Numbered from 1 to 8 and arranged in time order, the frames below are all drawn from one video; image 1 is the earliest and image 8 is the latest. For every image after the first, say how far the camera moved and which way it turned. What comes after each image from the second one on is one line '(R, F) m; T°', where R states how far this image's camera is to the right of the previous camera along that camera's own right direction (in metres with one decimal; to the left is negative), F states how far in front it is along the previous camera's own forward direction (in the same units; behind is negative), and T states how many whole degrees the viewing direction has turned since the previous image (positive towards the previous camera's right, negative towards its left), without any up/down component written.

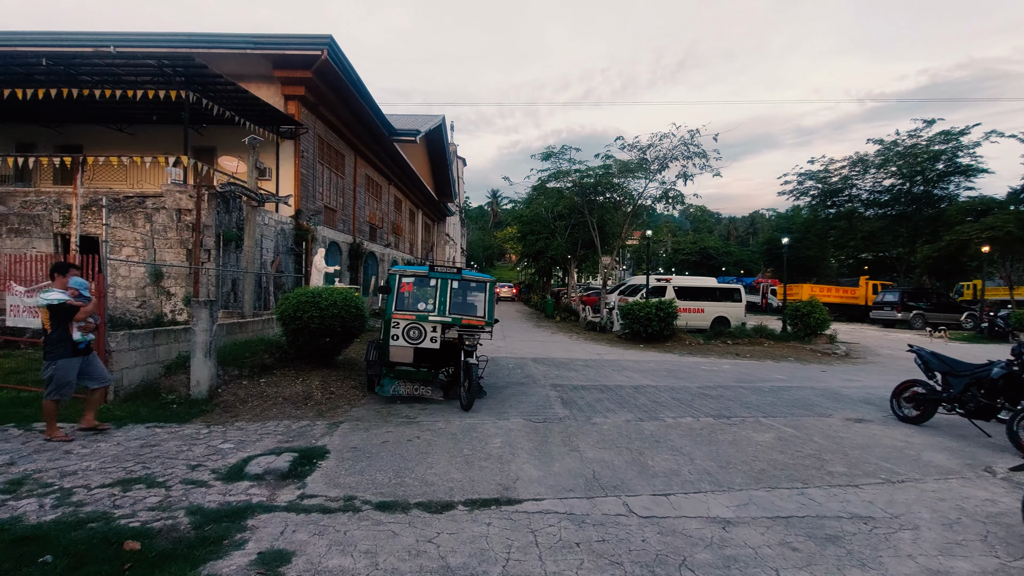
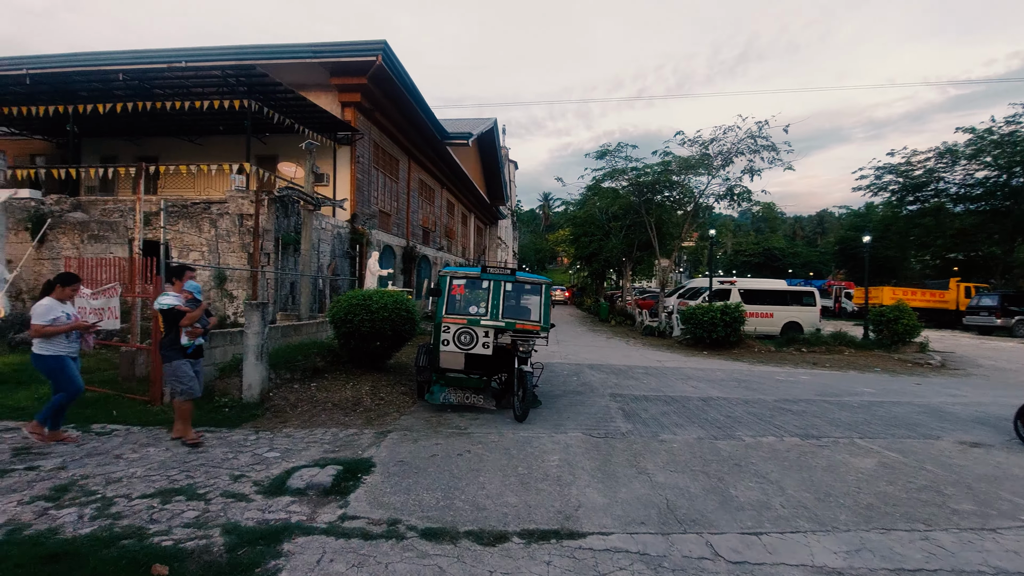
(-0.1, +0.5) m; -6°
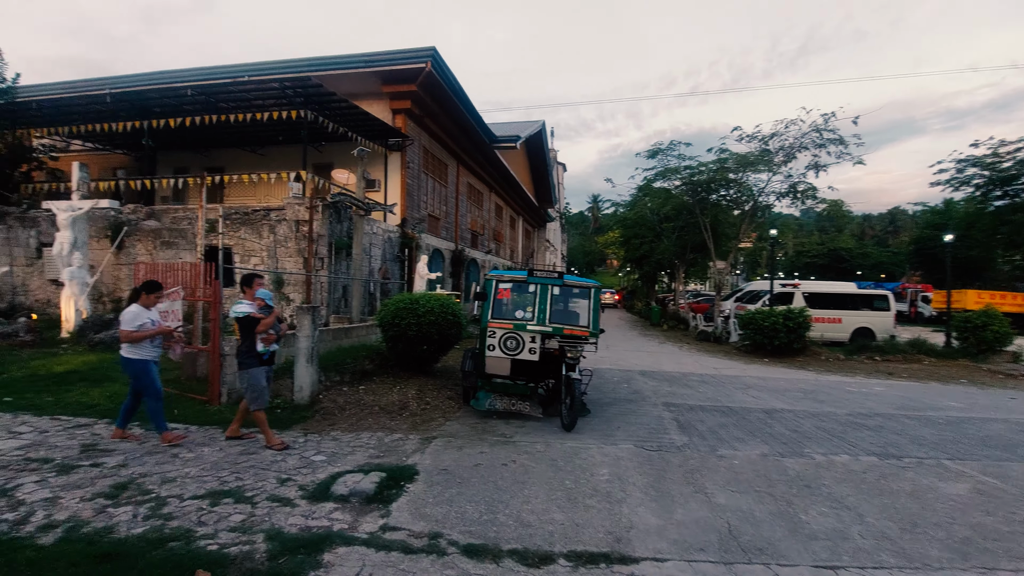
(0.0, +0.2) m; -6°
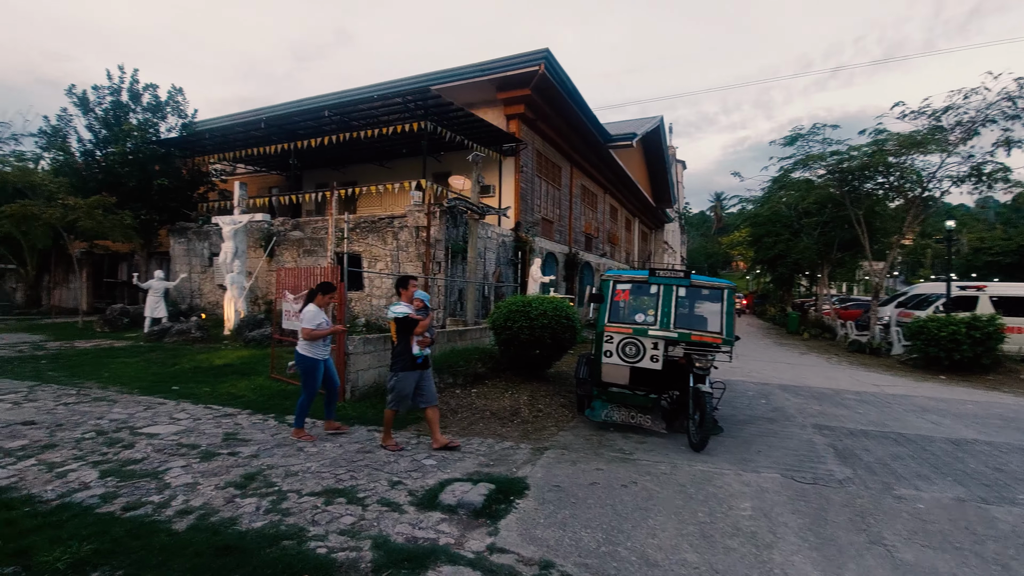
(0.0, +0.4) m; -13°
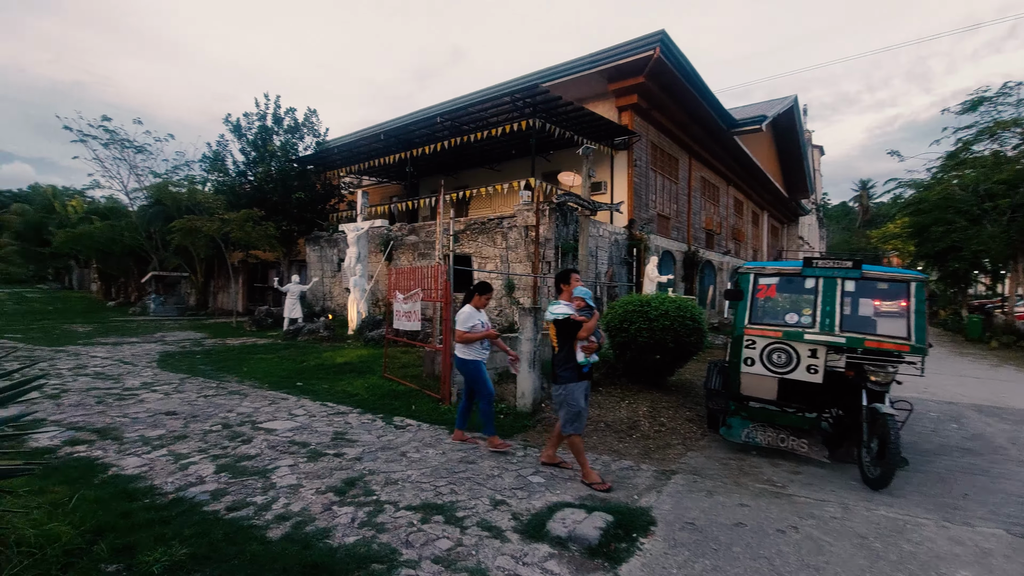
(-0.1, +0.6) m; -13°
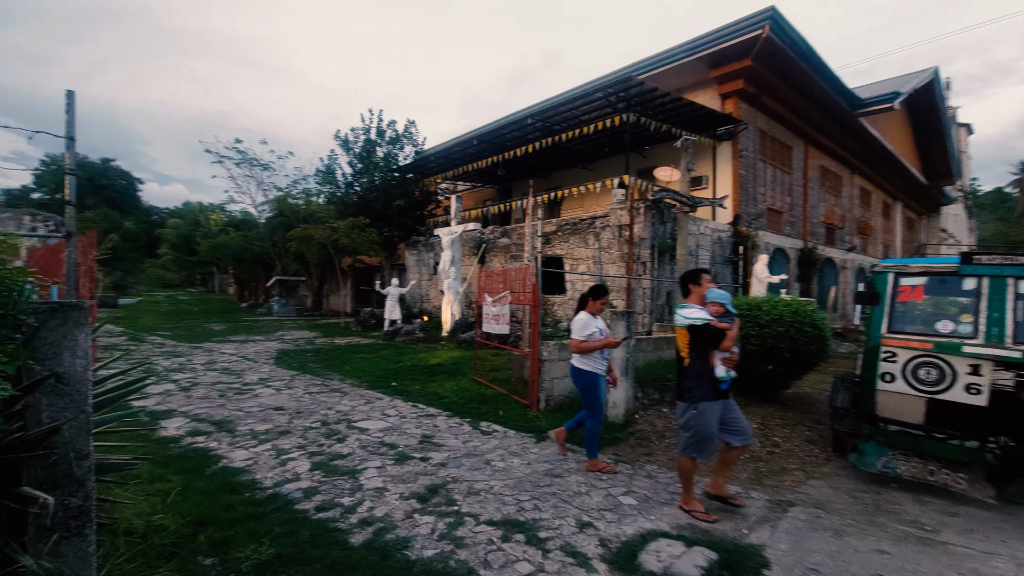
(+0.1, +0.3) m; -11°
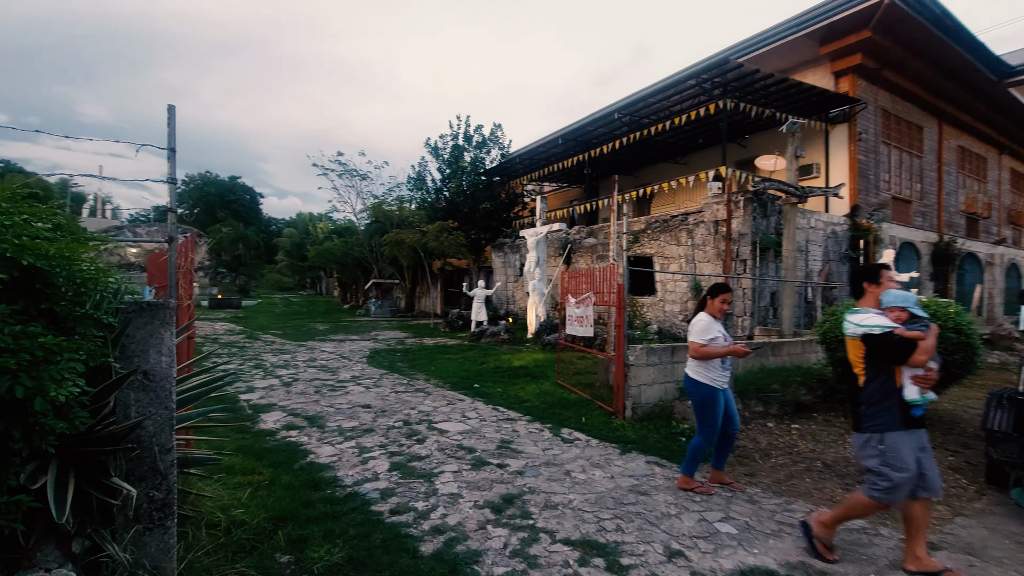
(+0.1, +0.3) m; -10°
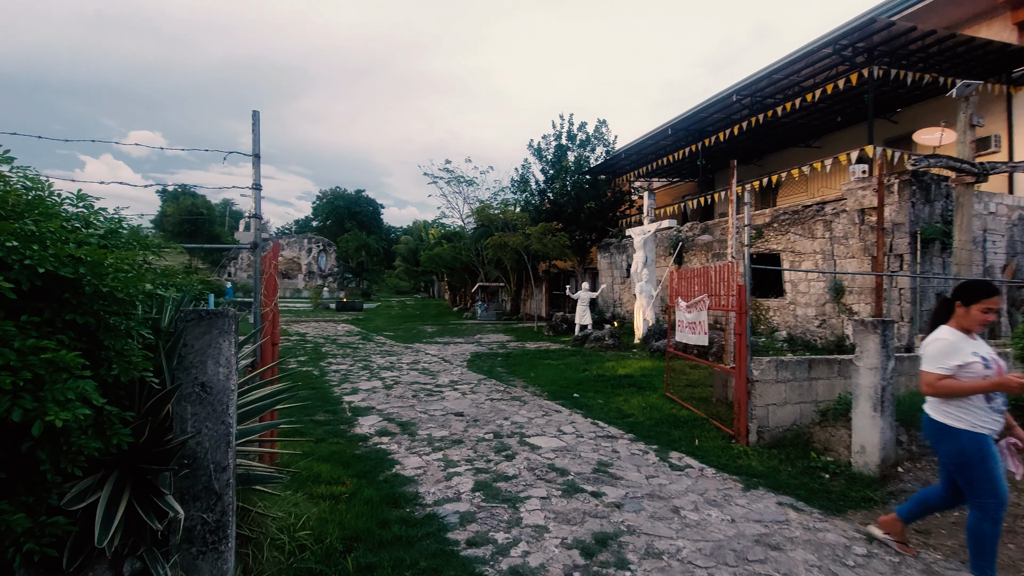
(+0.1, +0.5) m; -12°
